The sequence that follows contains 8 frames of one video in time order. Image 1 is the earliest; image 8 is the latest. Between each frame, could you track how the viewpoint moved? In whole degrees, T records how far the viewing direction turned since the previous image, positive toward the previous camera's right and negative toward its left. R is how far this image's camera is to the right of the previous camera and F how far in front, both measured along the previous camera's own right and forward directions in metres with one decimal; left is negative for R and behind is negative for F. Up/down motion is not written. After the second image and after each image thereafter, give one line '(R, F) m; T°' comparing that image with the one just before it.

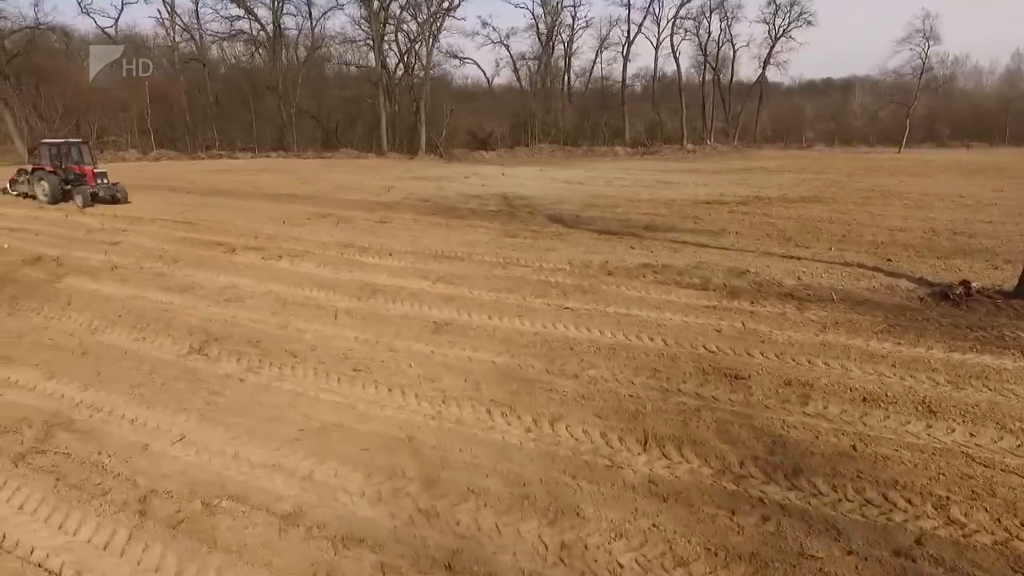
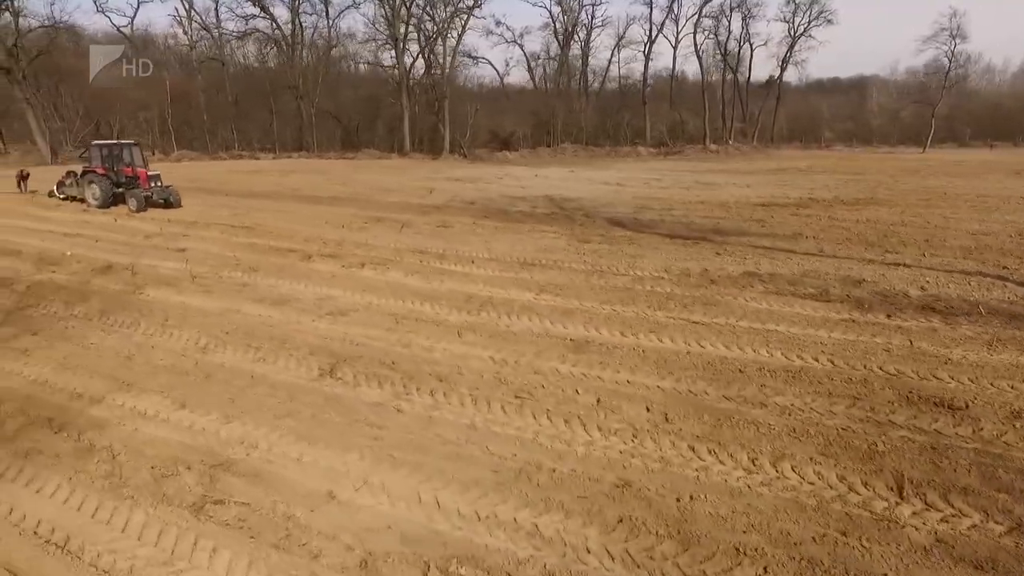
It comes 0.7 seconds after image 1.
(-1.4, +0.6) m; 0°
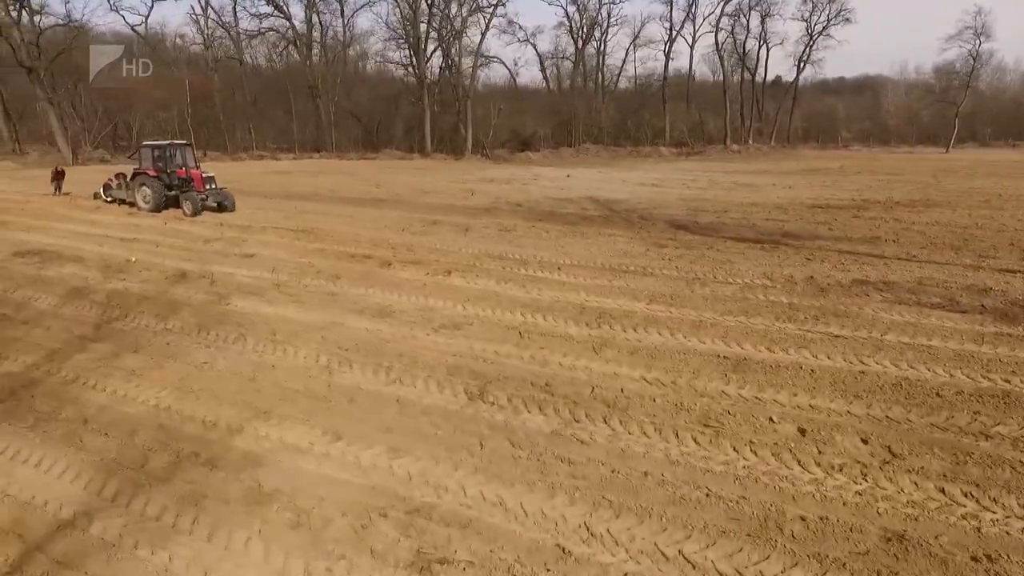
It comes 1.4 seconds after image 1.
(-1.4, +0.5) m; 0°
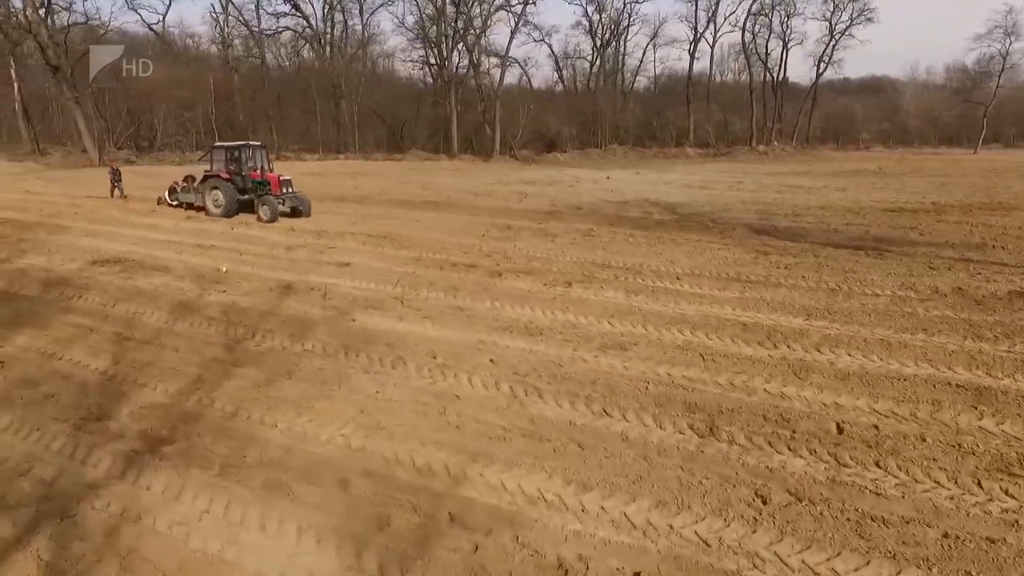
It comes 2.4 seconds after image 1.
(-1.7, +0.7) m; 0°
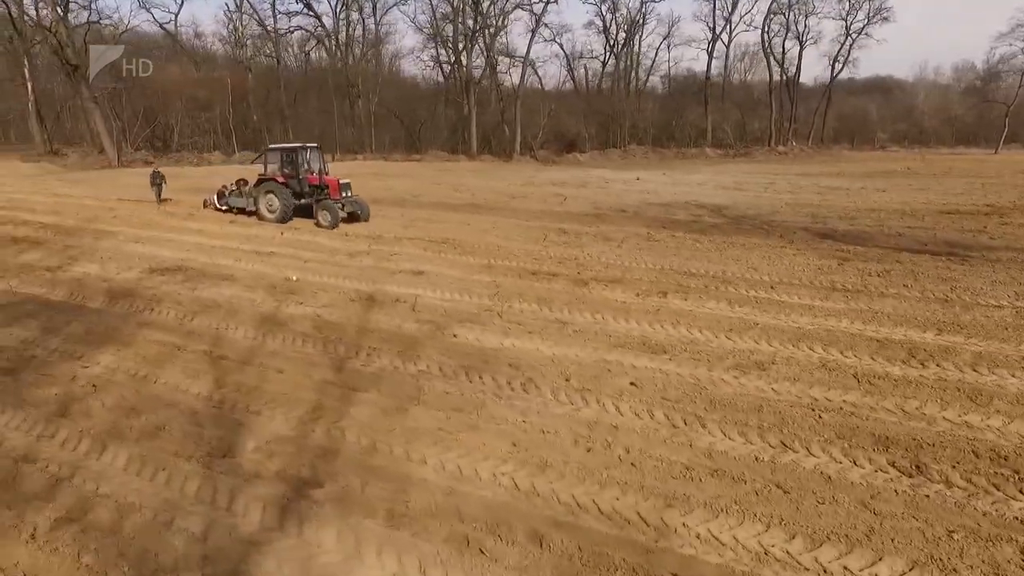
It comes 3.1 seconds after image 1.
(-1.2, +0.5) m; 0°
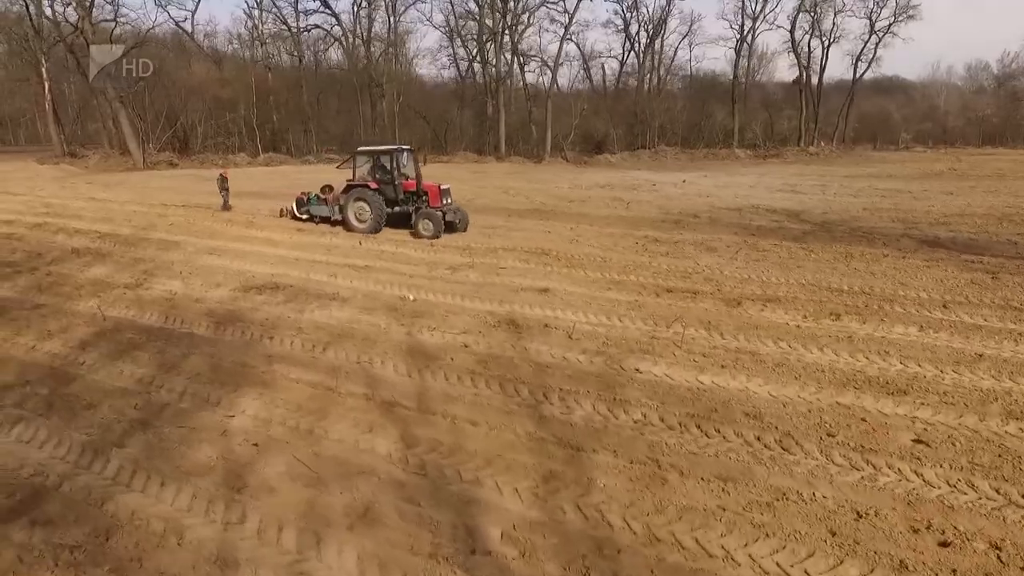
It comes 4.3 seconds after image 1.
(-1.7, +1.0) m; 0°
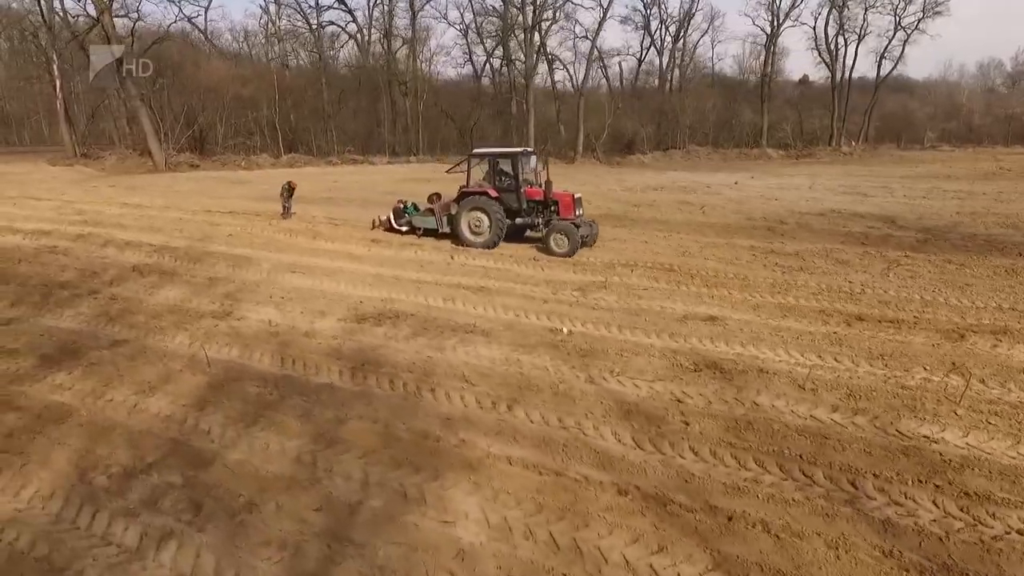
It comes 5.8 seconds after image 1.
(-1.8, +1.4) m; 0°
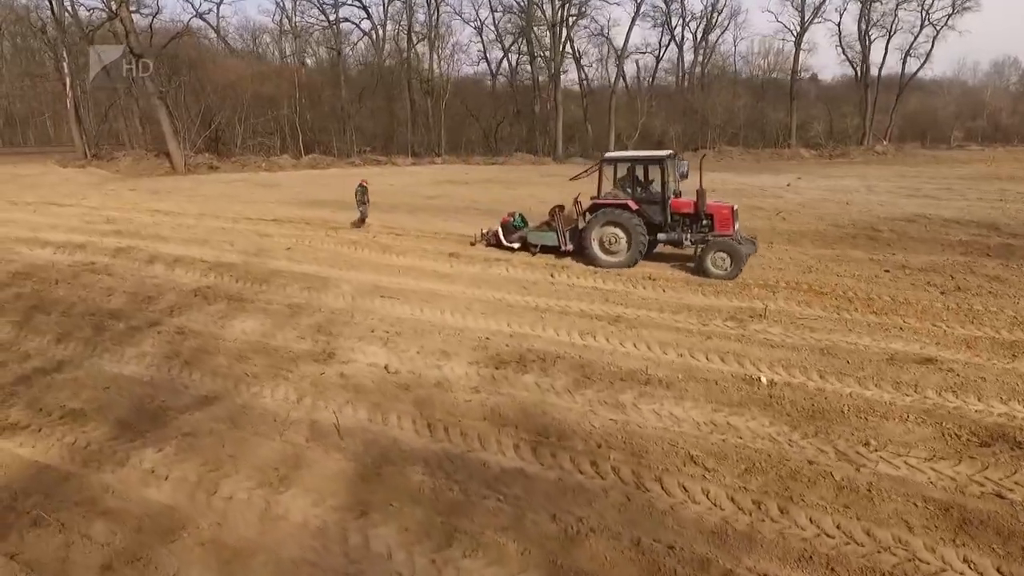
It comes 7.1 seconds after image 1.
(-1.5, +1.4) m; 0°
